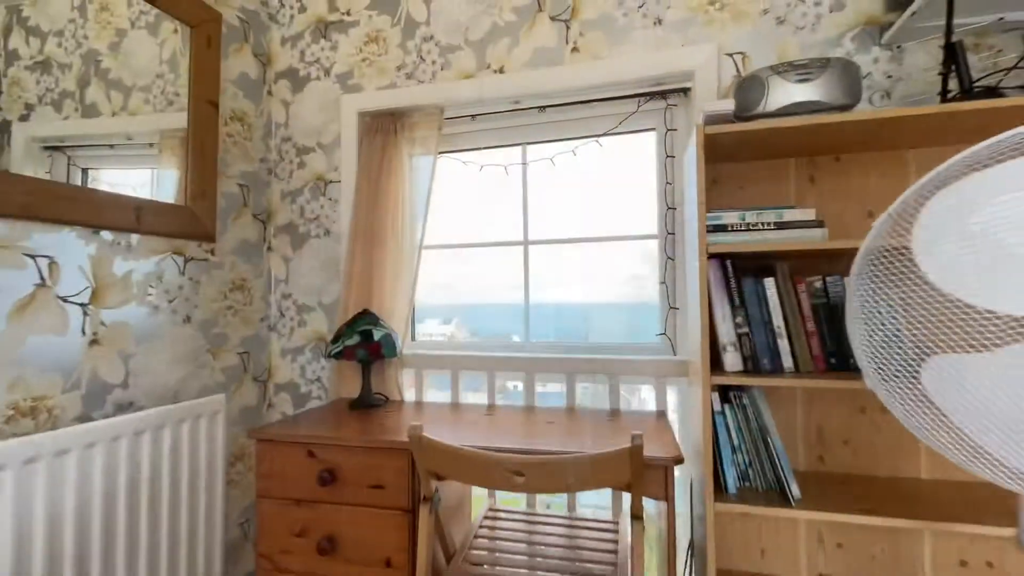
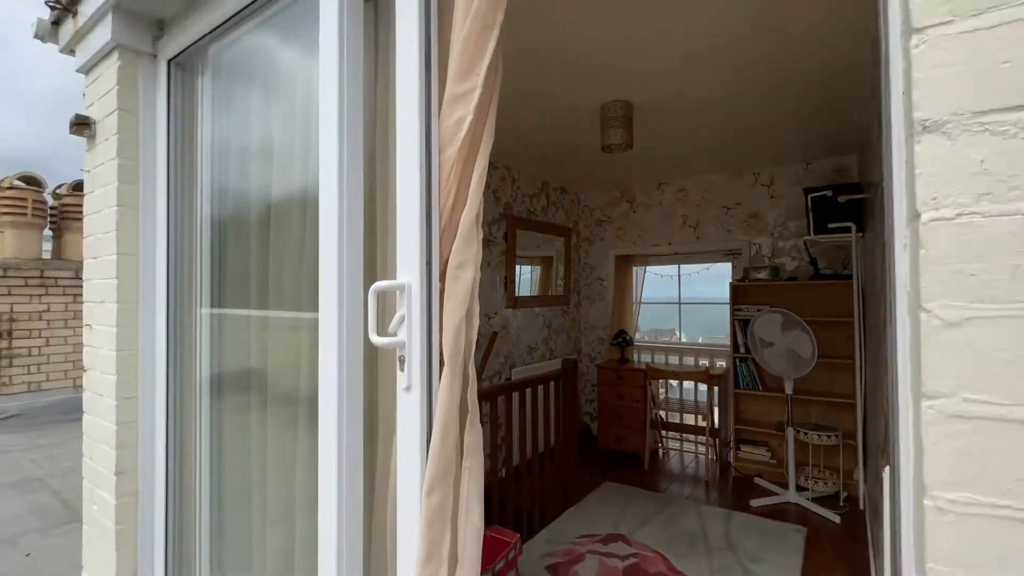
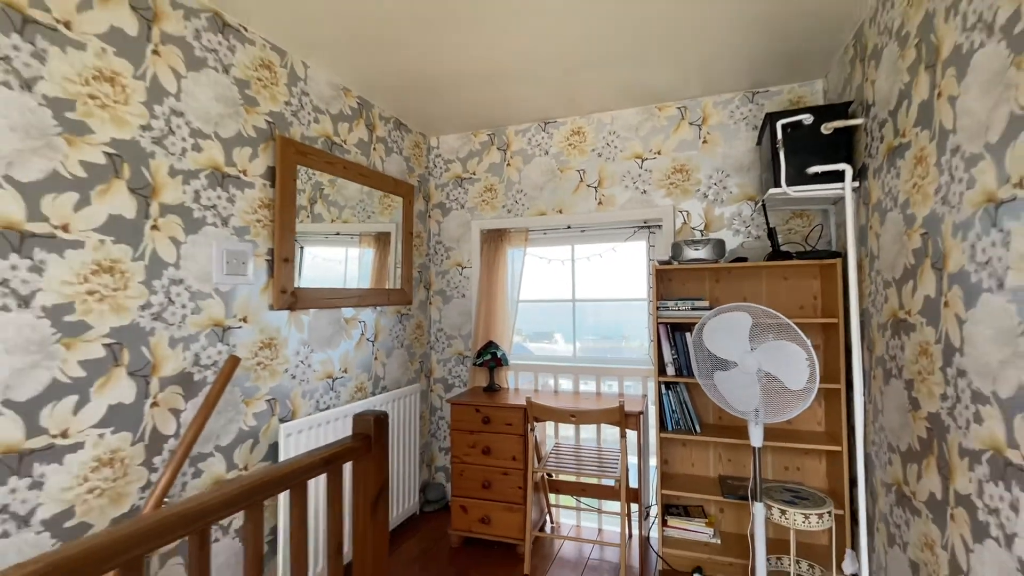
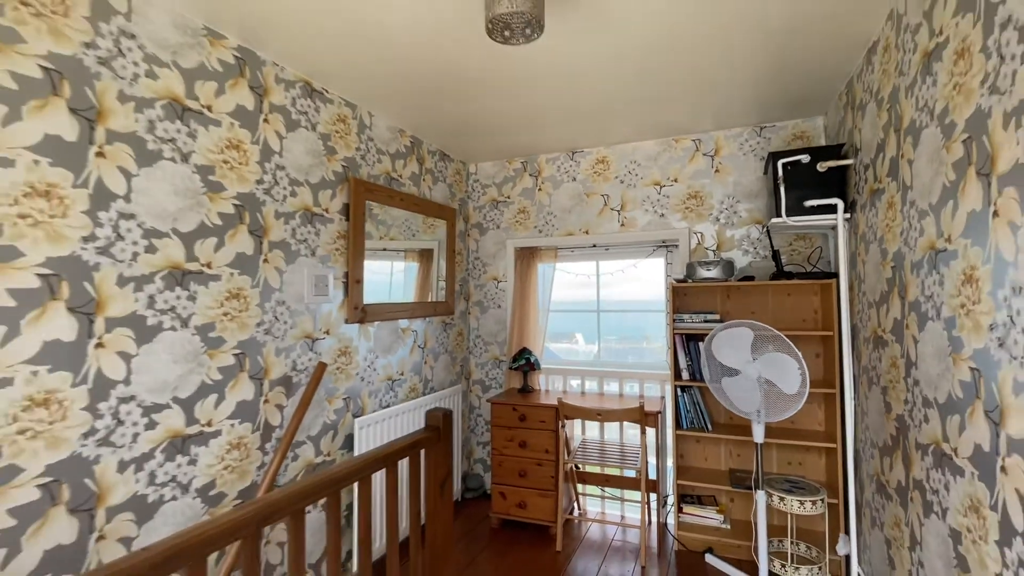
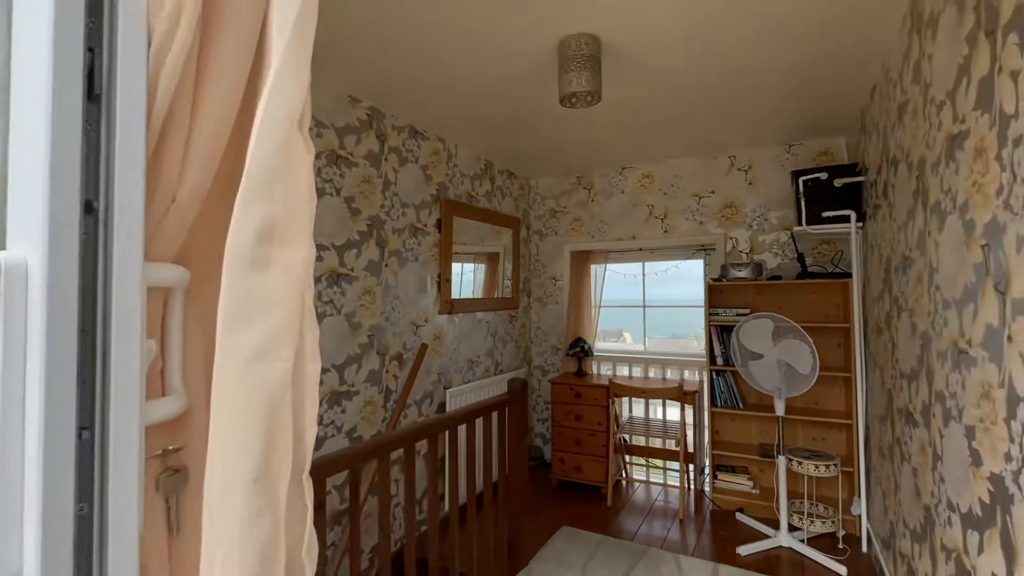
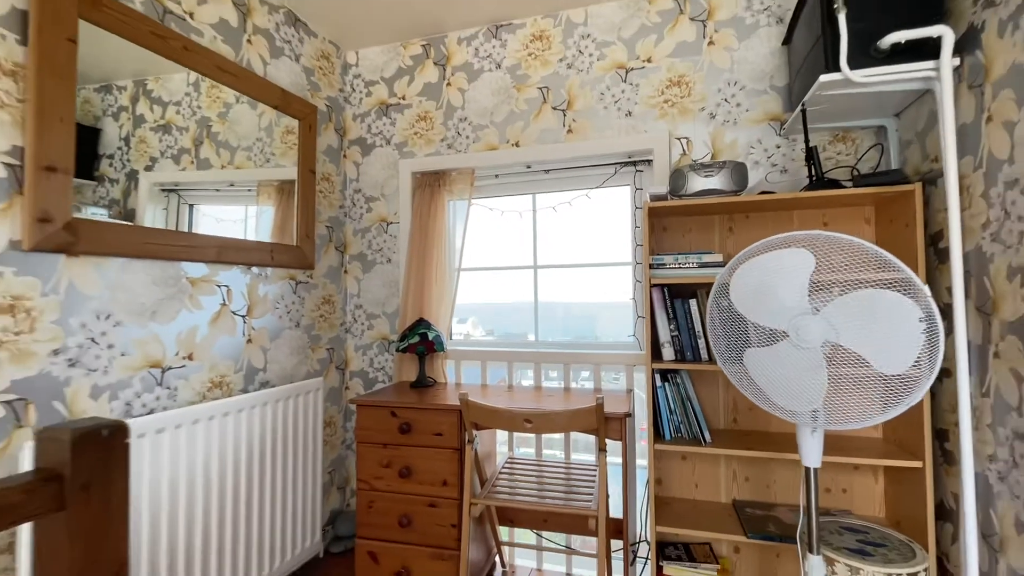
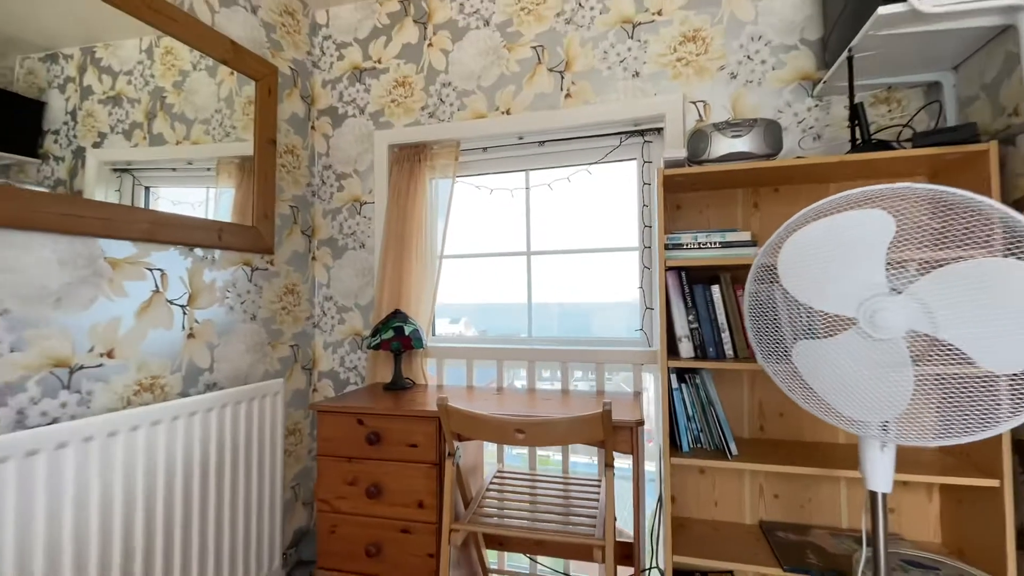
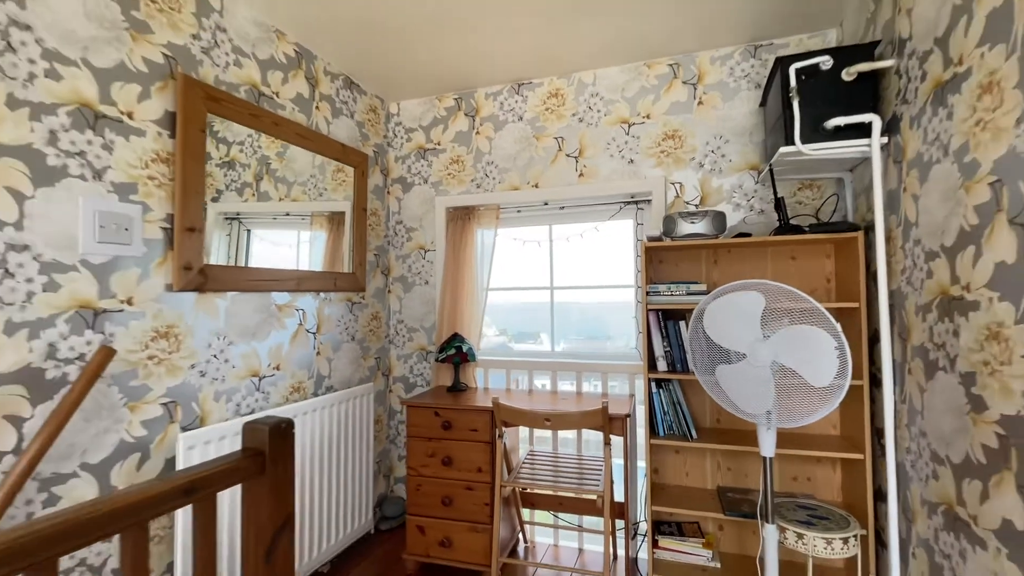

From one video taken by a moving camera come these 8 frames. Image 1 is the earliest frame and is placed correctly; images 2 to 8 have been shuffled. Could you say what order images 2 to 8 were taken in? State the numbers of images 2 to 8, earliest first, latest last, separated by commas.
7, 6, 8, 3, 4, 5, 2
